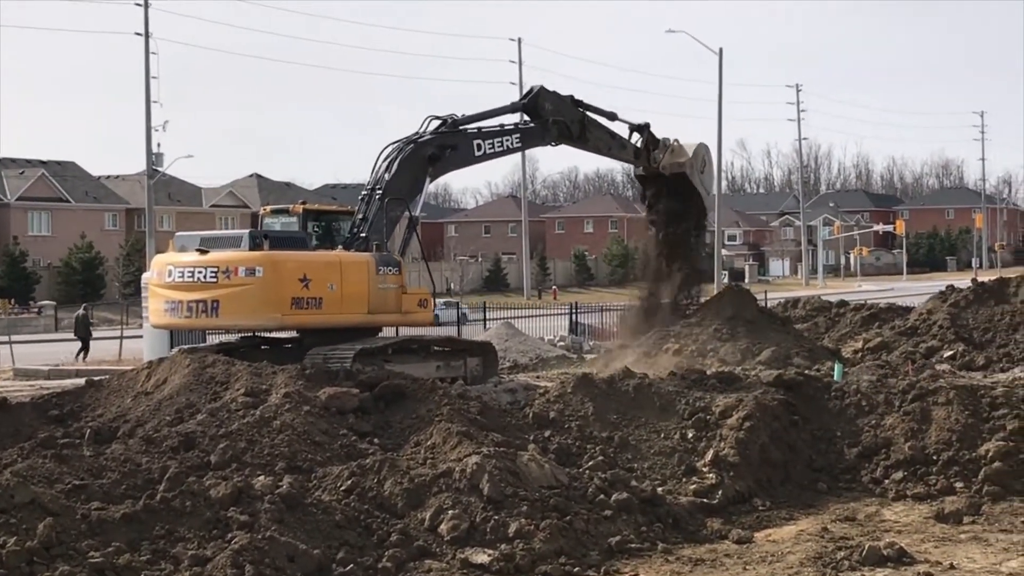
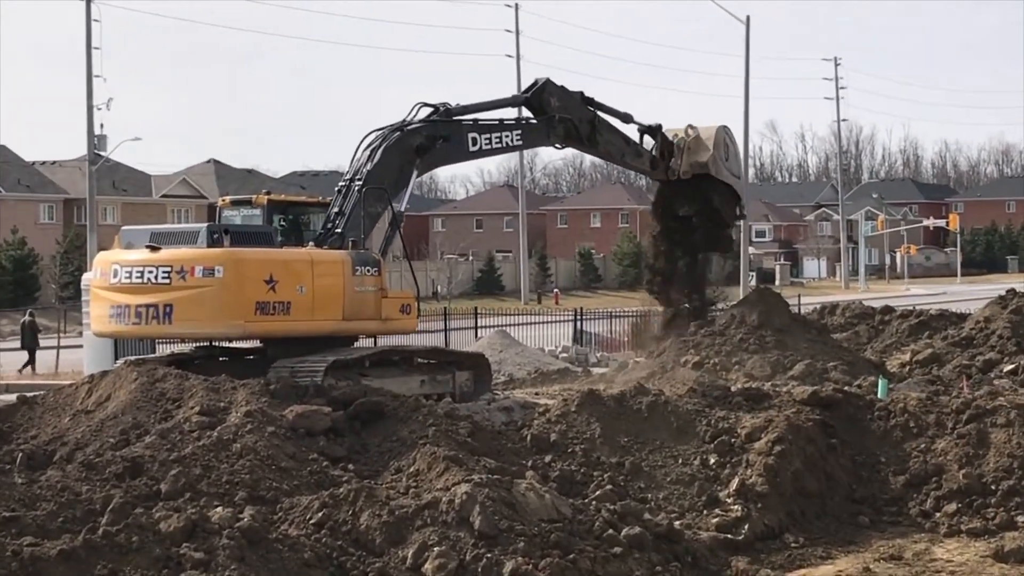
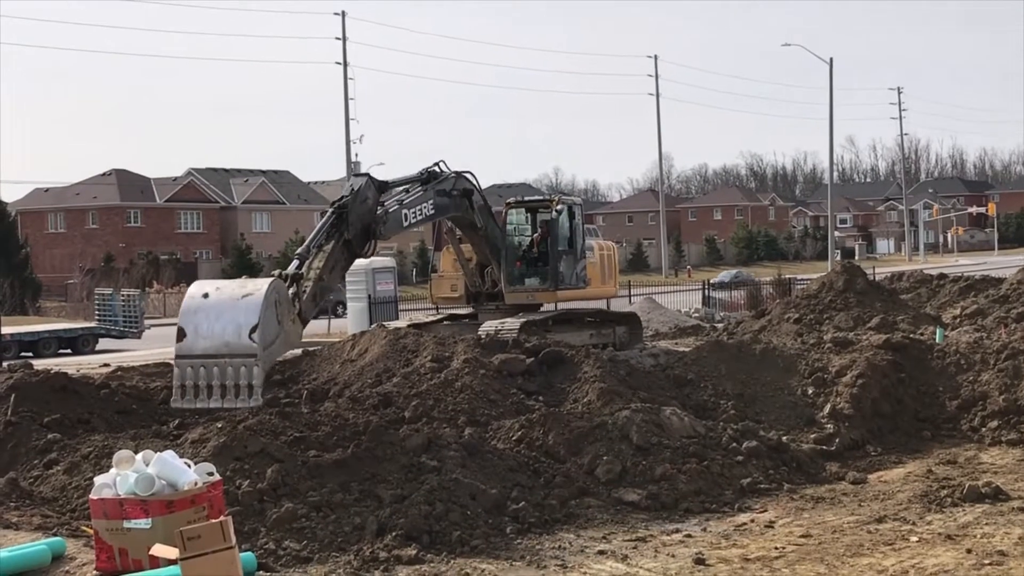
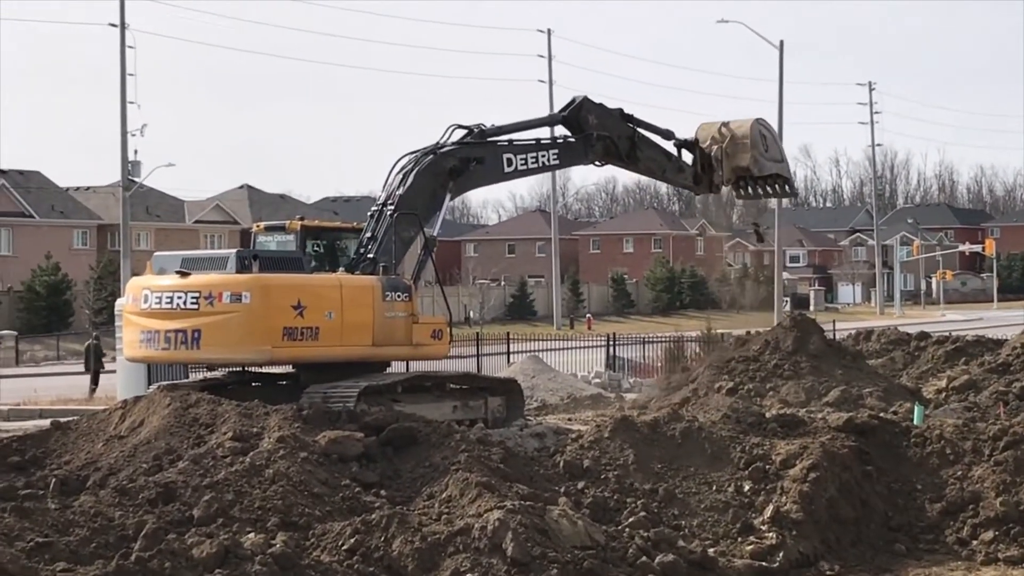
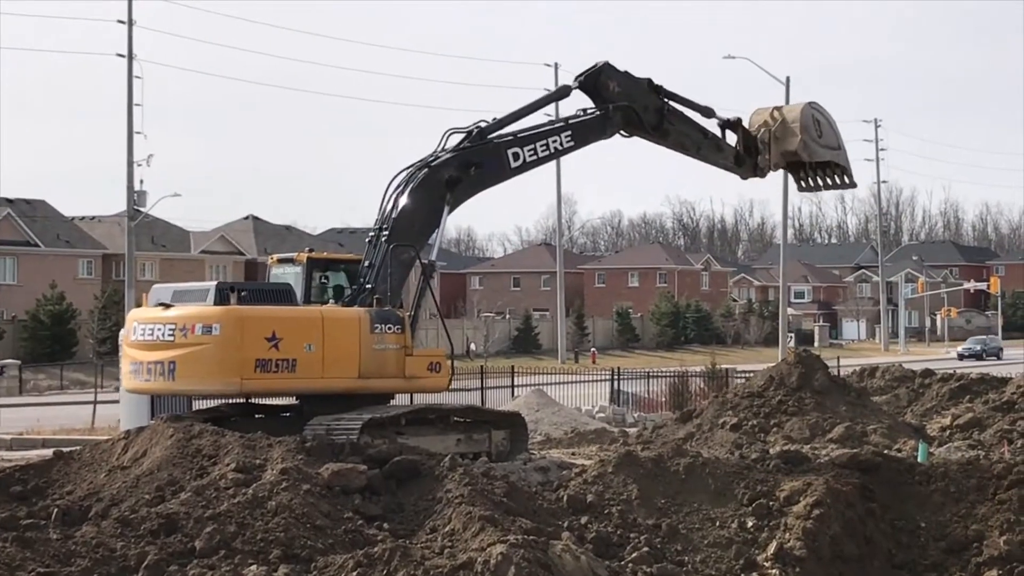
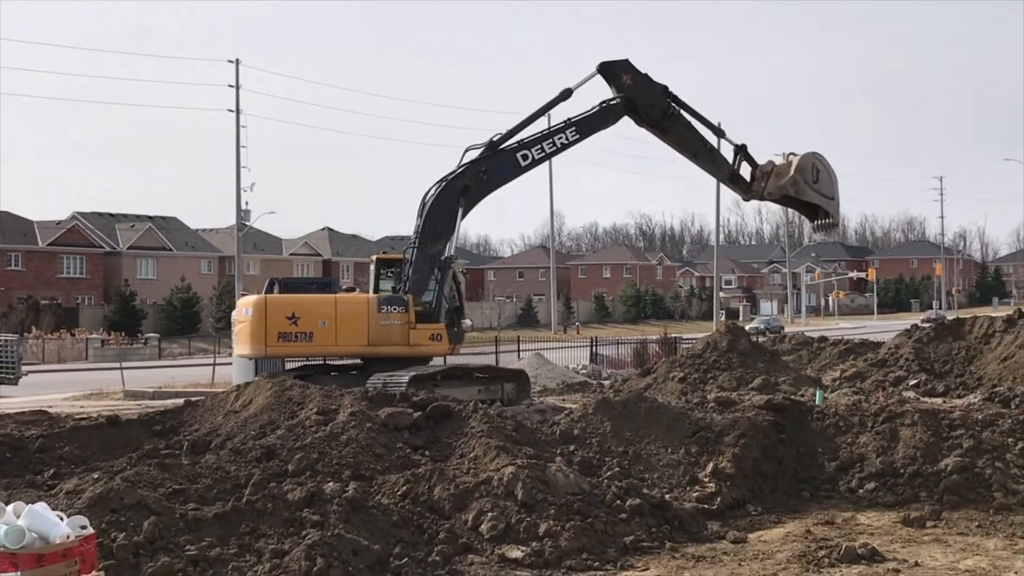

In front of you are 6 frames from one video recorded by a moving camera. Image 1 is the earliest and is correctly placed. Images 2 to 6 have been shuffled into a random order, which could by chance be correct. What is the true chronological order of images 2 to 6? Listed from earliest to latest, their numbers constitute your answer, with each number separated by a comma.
2, 4, 5, 6, 3
